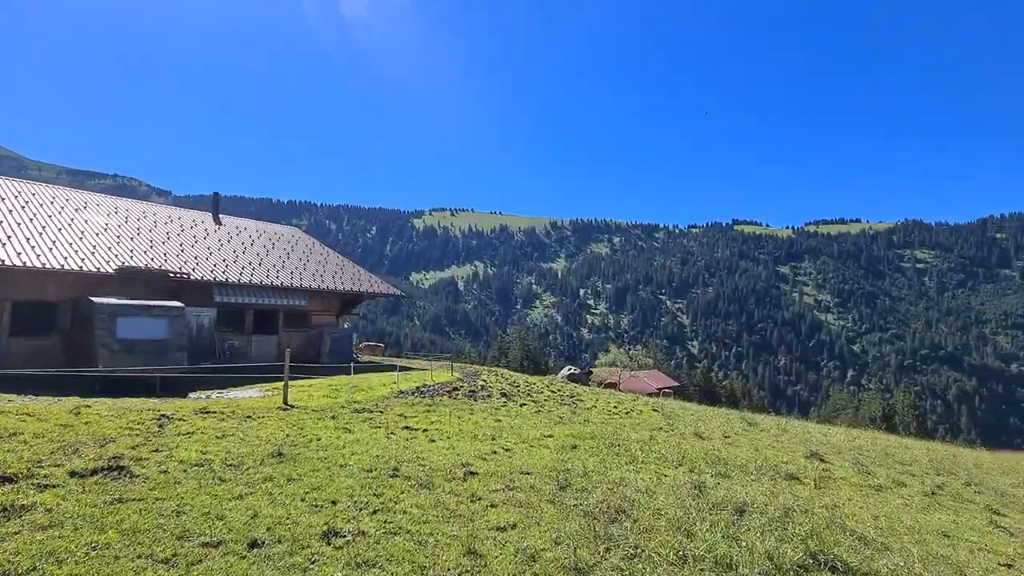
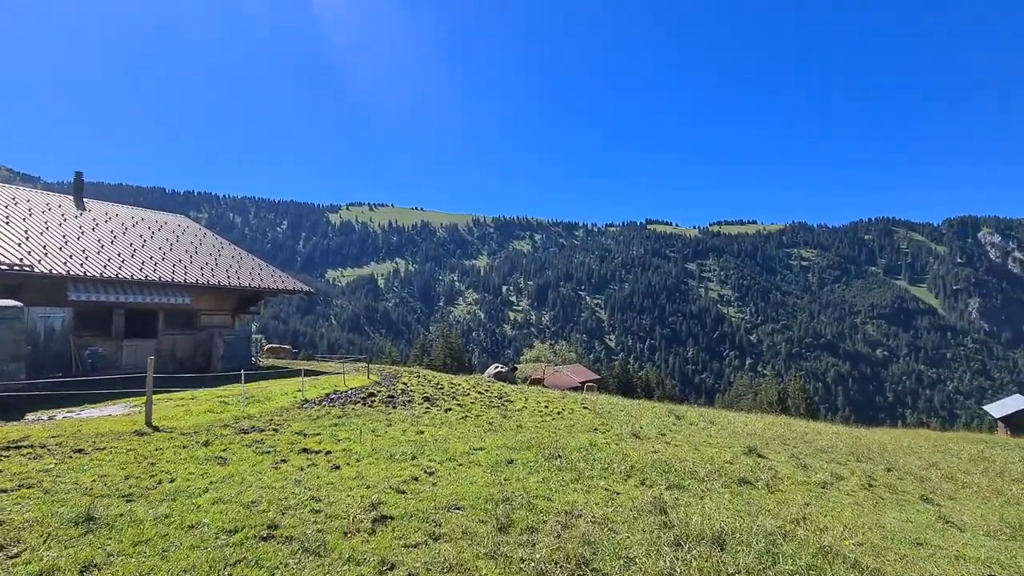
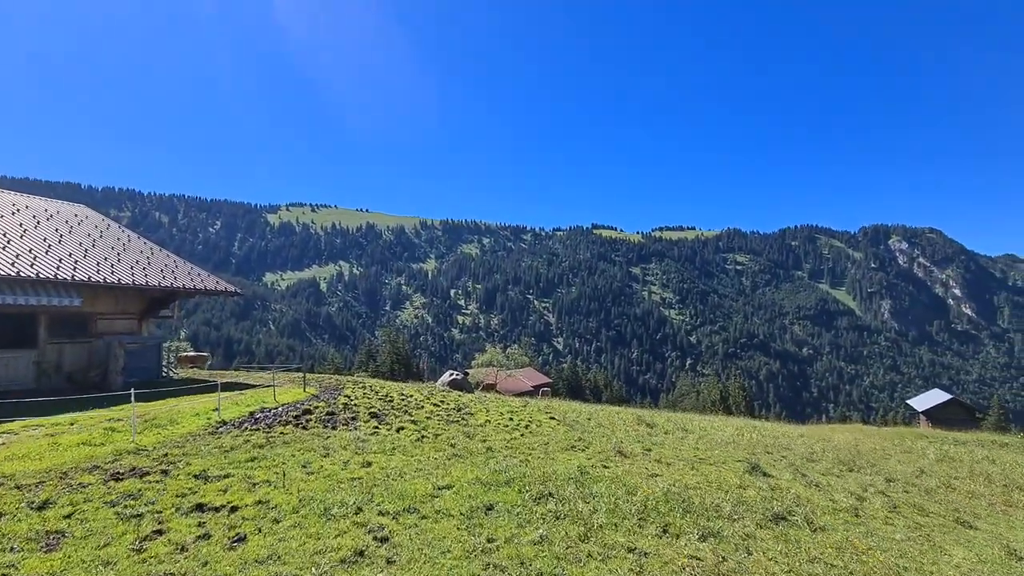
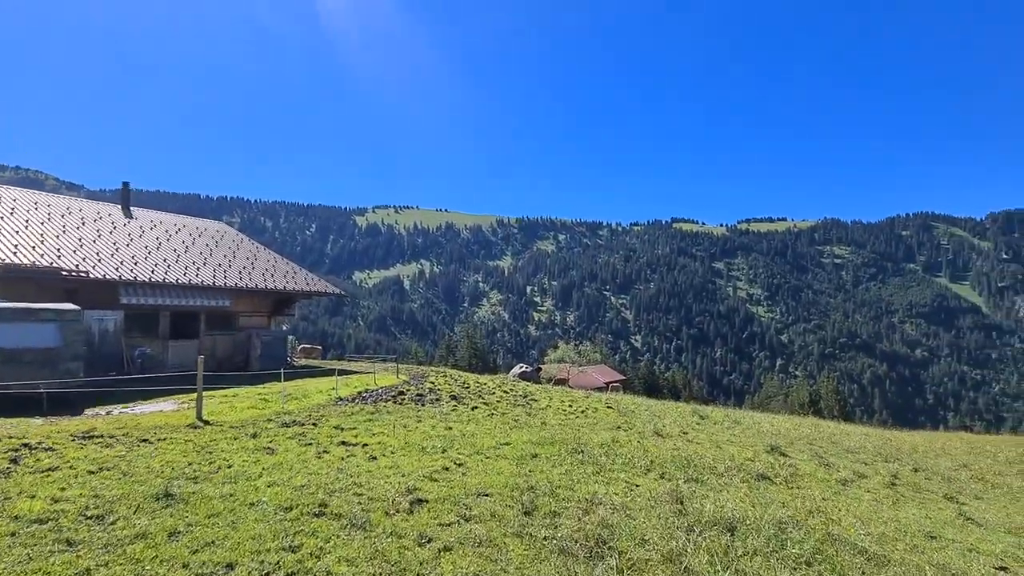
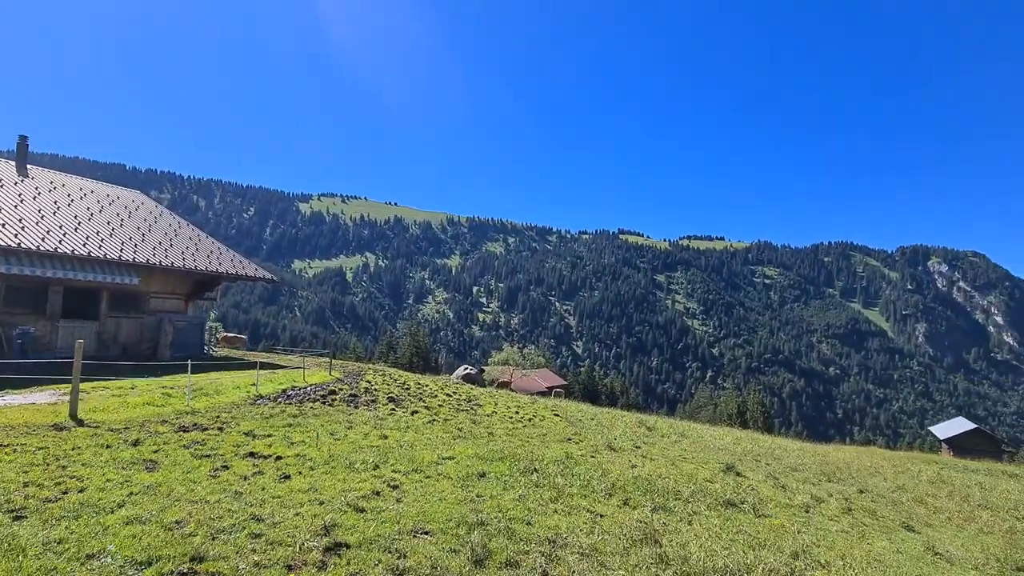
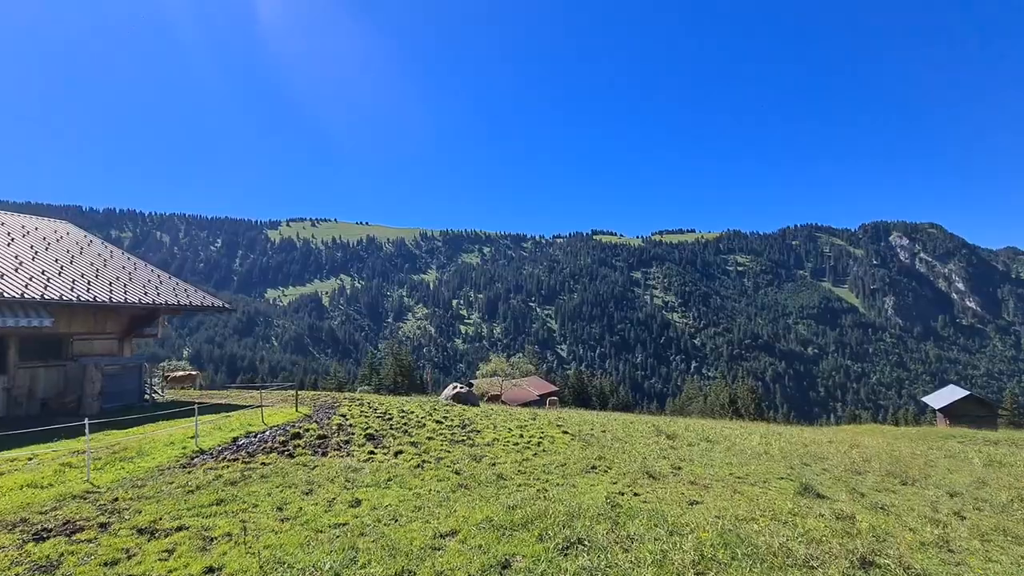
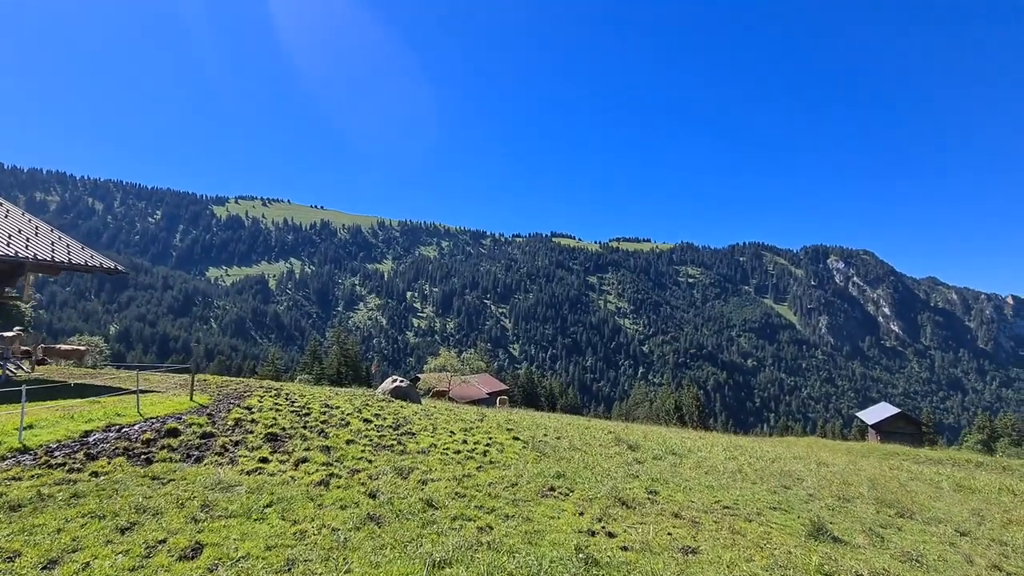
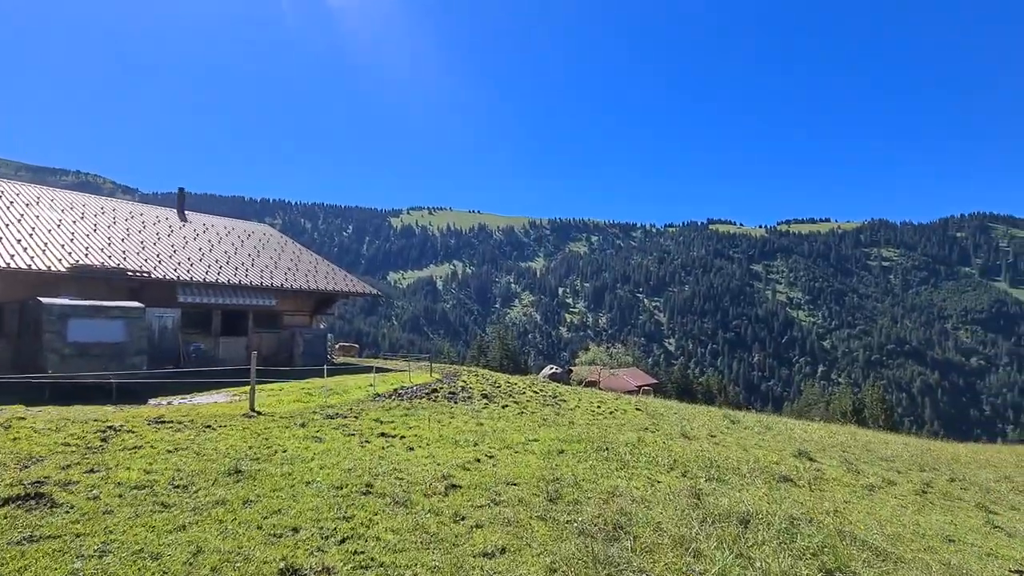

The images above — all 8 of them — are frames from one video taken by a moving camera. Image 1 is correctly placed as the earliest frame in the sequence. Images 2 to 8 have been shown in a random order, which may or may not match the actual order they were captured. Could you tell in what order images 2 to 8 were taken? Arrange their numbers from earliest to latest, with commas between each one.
8, 4, 2, 5, 3, 6, 7
